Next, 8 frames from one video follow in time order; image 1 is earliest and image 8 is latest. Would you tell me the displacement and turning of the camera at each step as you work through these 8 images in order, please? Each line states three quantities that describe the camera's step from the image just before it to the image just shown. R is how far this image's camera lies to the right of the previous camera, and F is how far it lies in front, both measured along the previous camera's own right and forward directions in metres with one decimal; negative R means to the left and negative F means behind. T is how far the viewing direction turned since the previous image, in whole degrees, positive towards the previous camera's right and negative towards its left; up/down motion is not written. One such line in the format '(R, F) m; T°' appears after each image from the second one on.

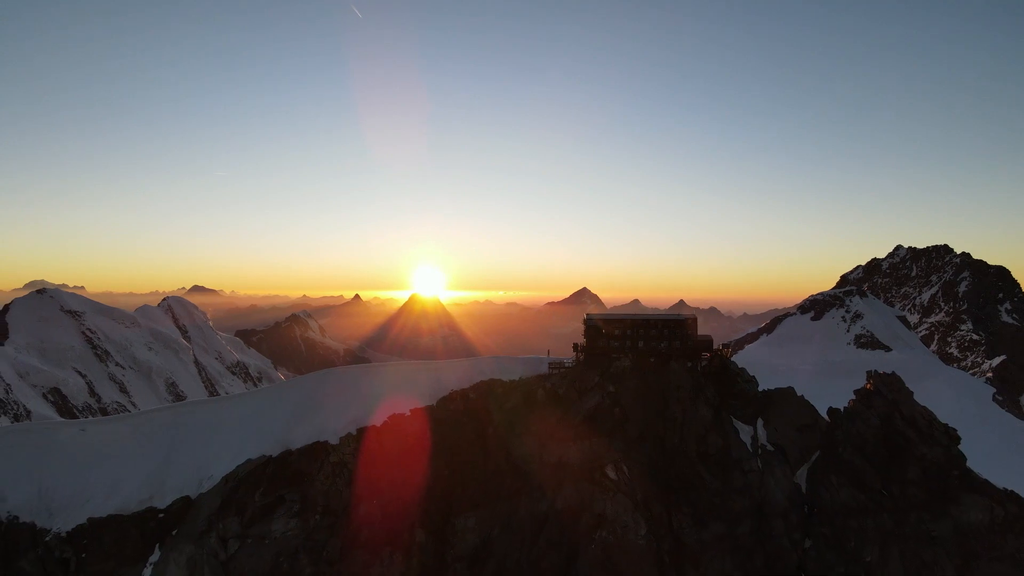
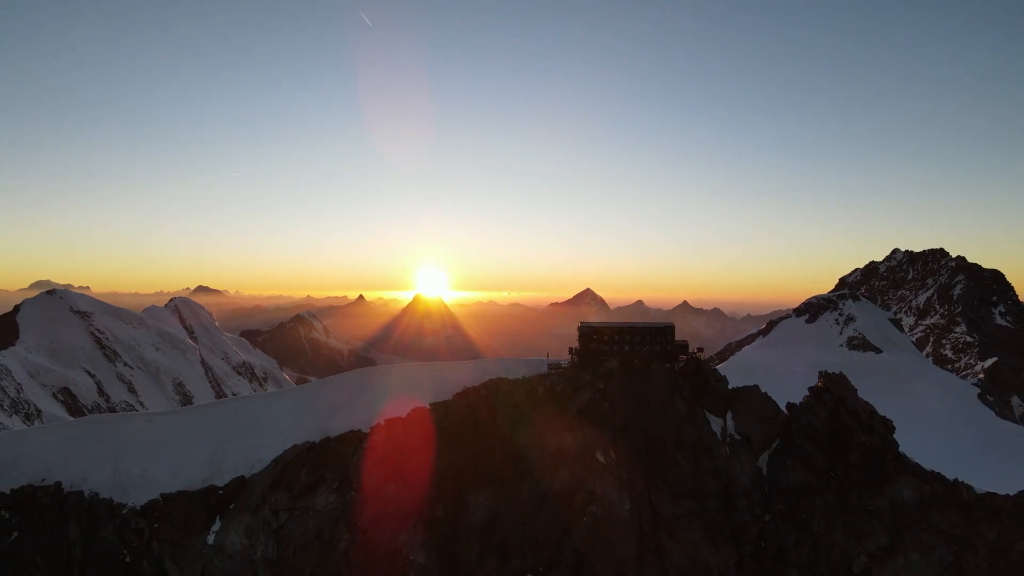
(-0.1, -4.9) m; 0°
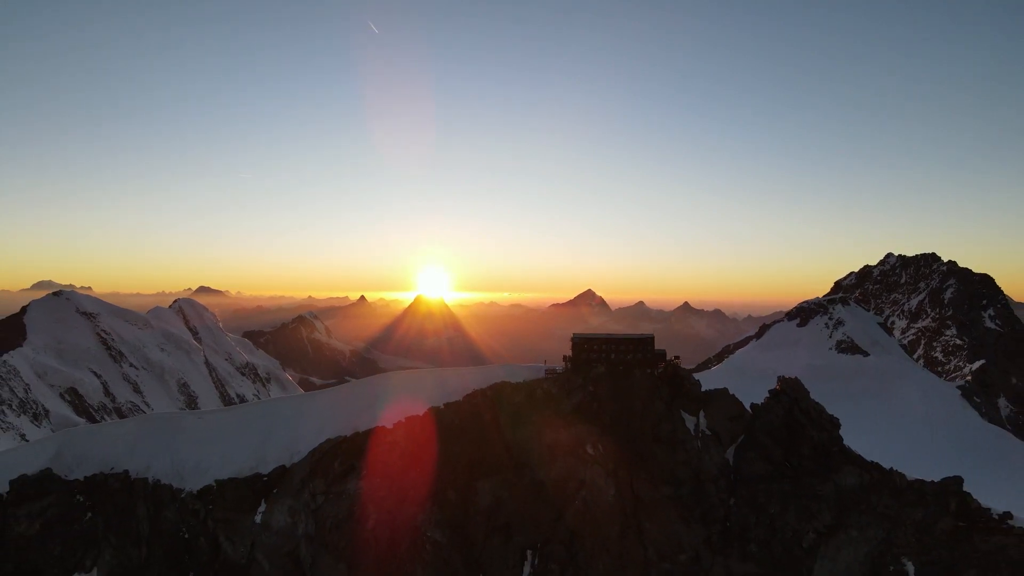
(-0.1, -5.4) m; 0°
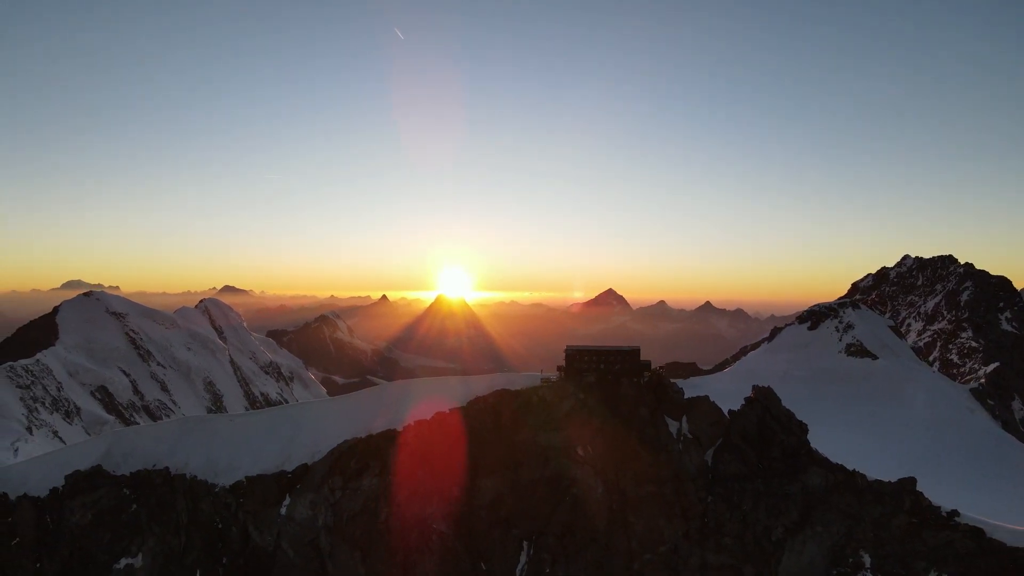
(+1.5, -4.0) m; -2°
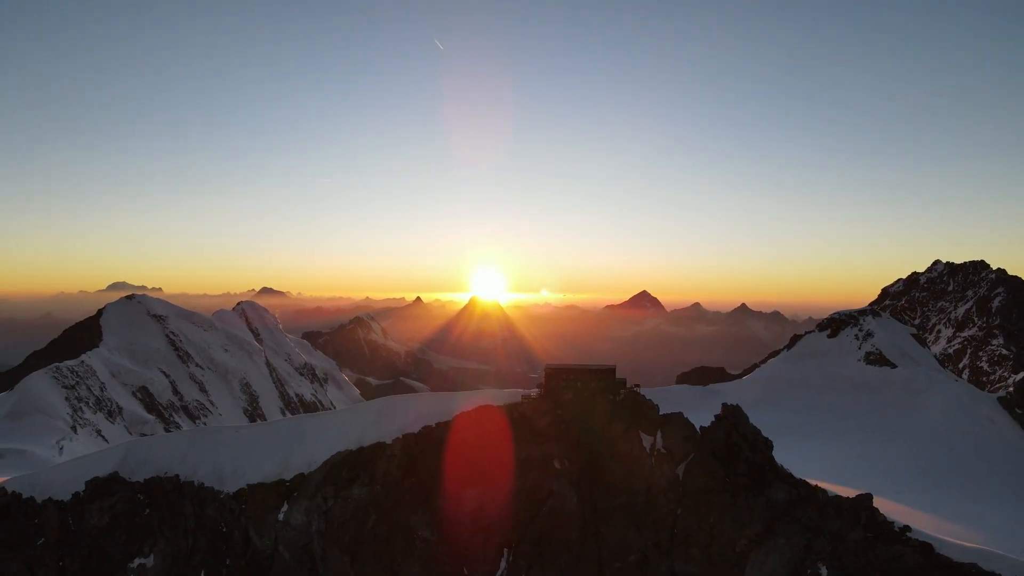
(+3.6, -2.5) m; -3°
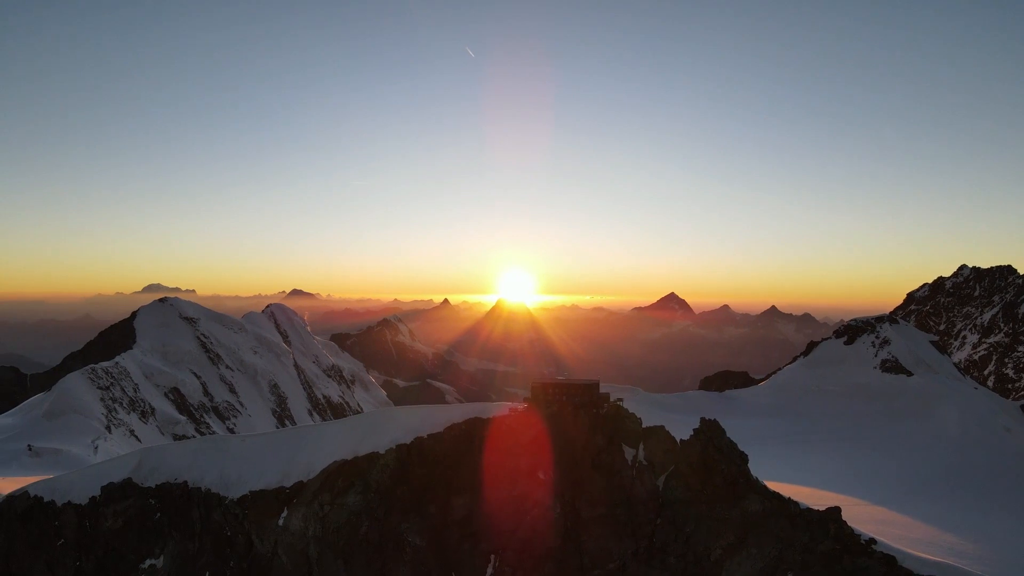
(+2.9, -2.0) m; -2°
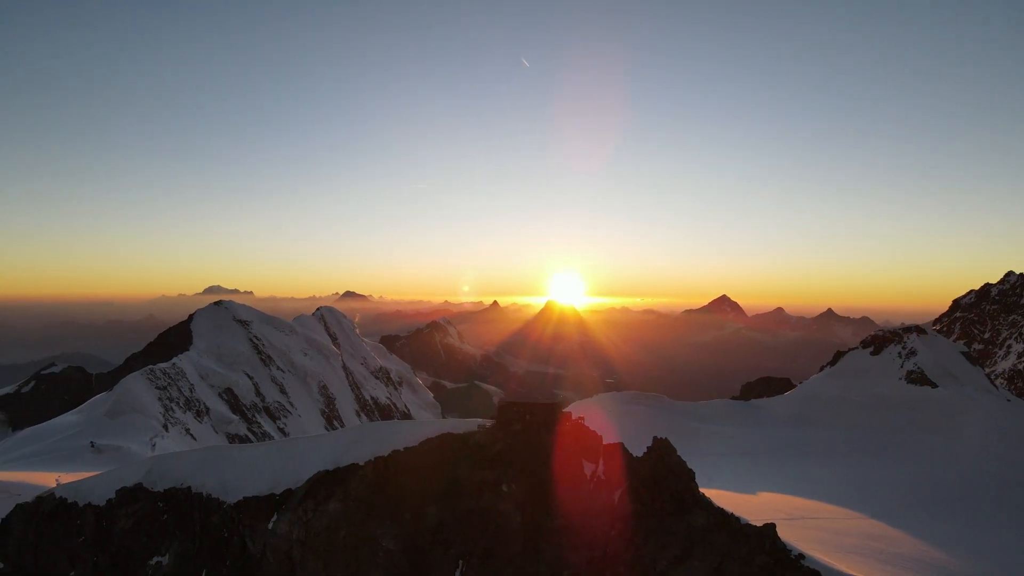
(+6.3, -3.2) m; -4°
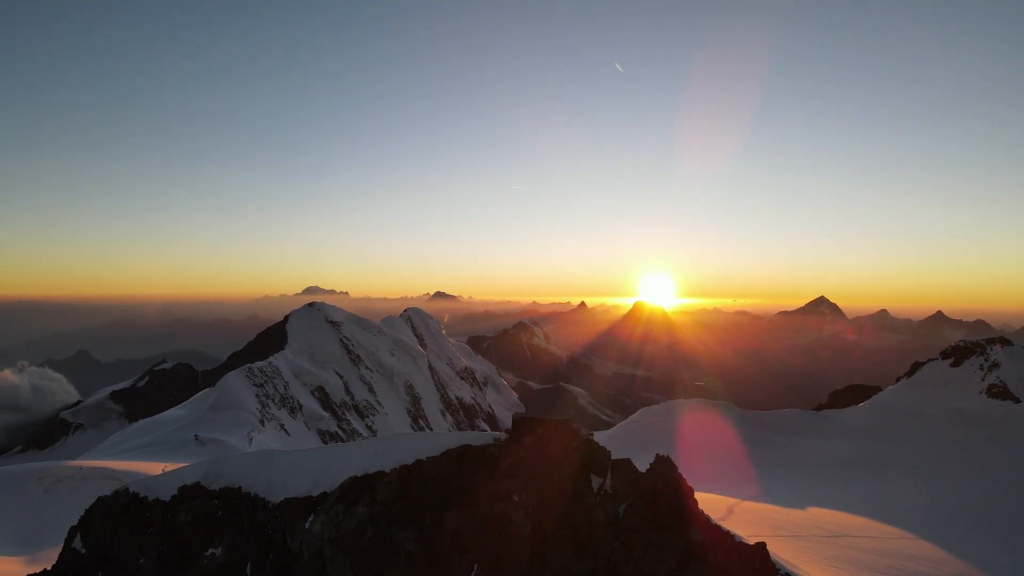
(+6.0, -2.4) m; -7°
